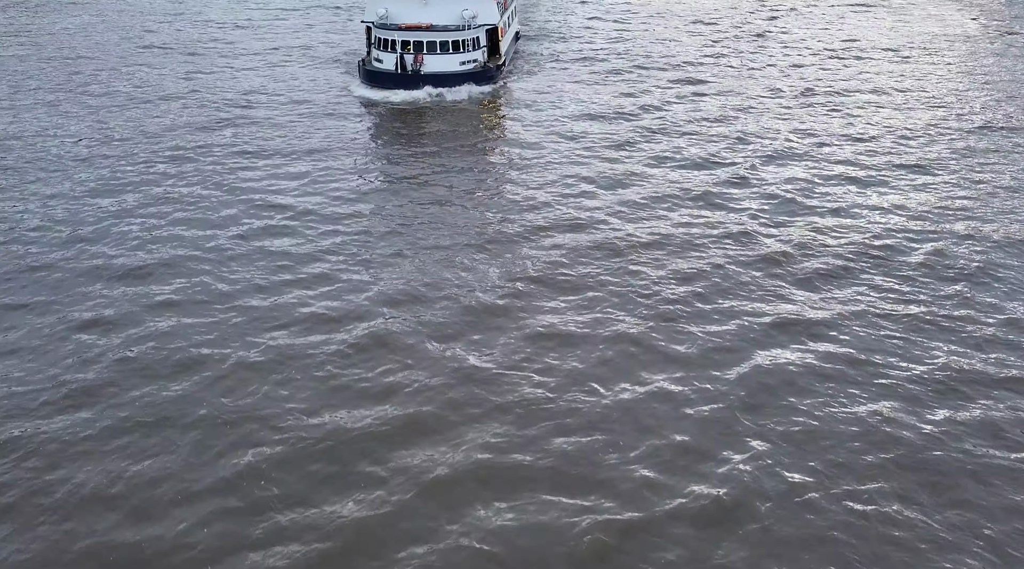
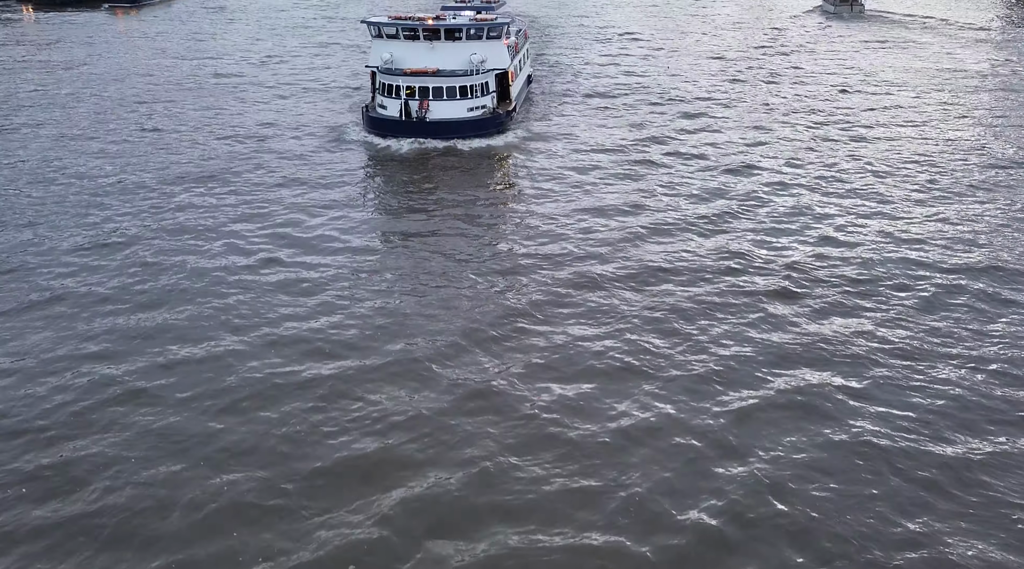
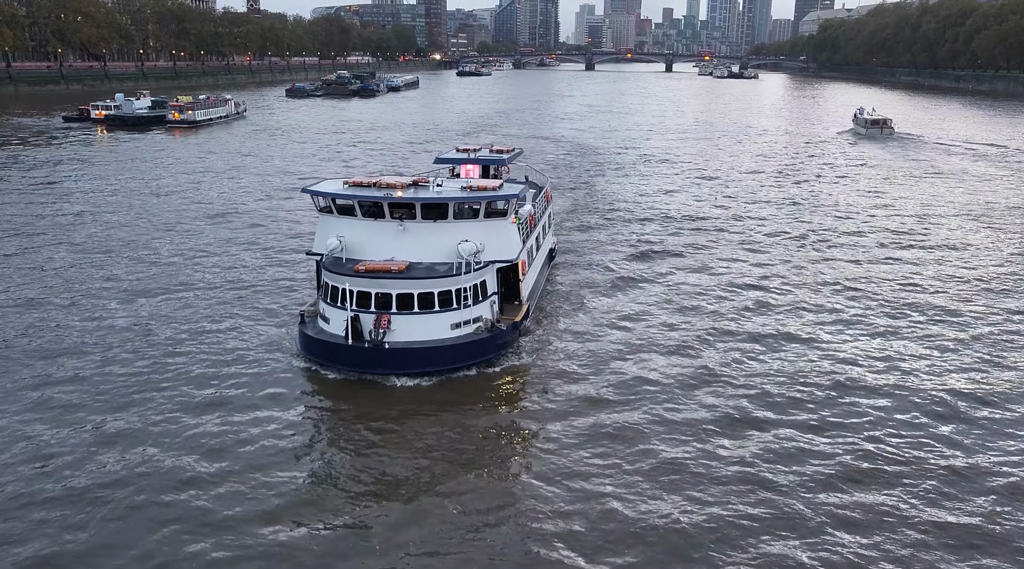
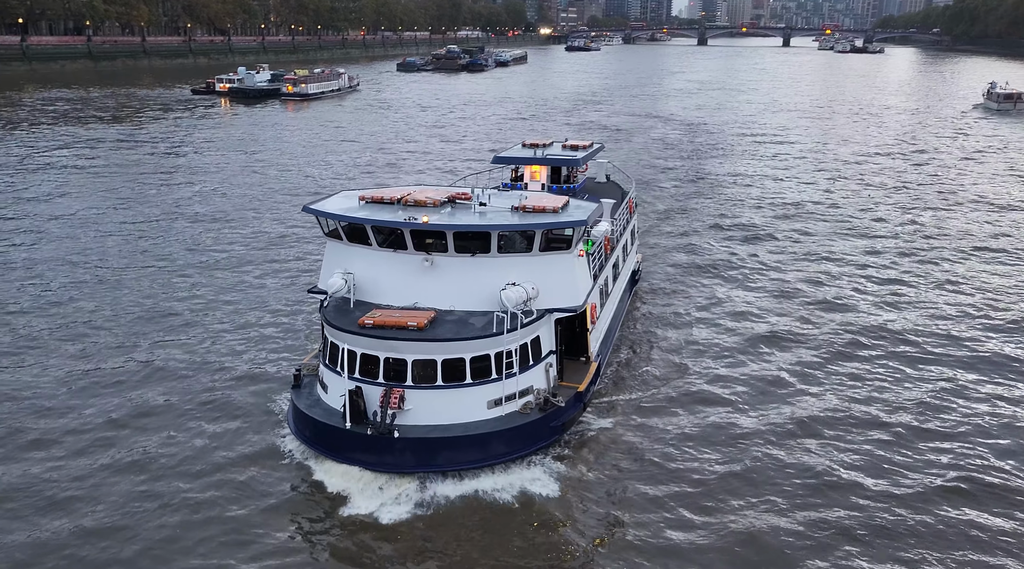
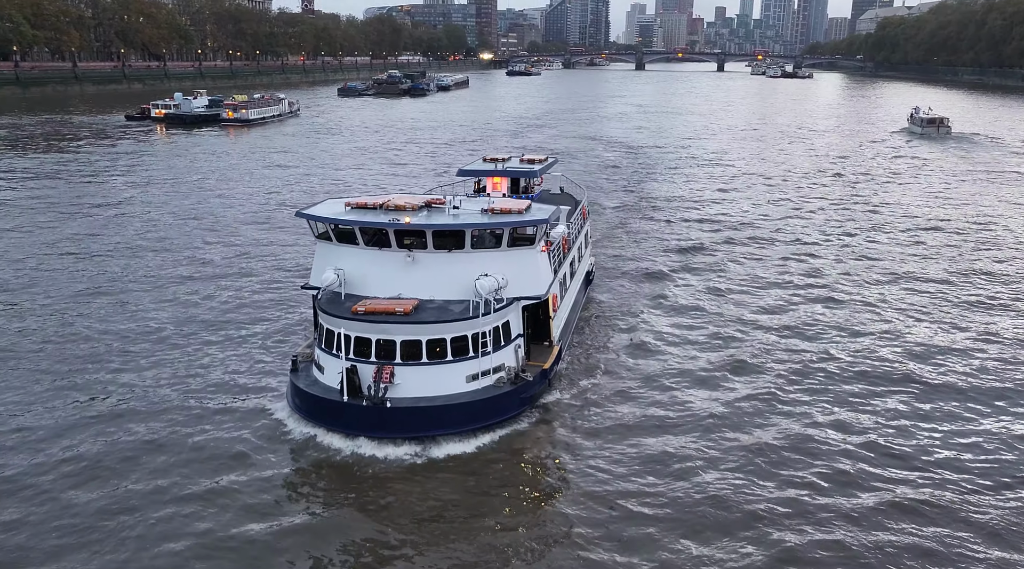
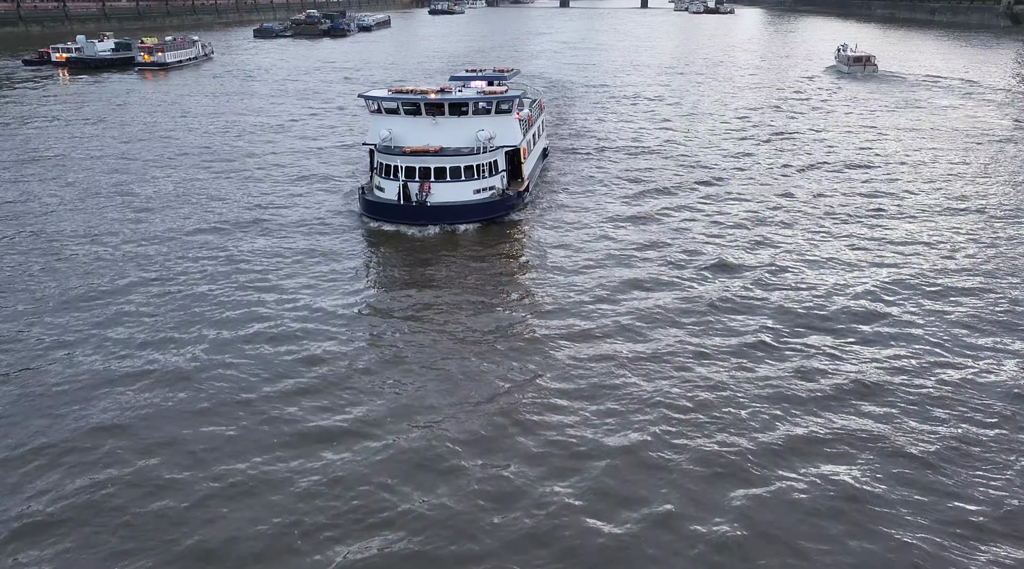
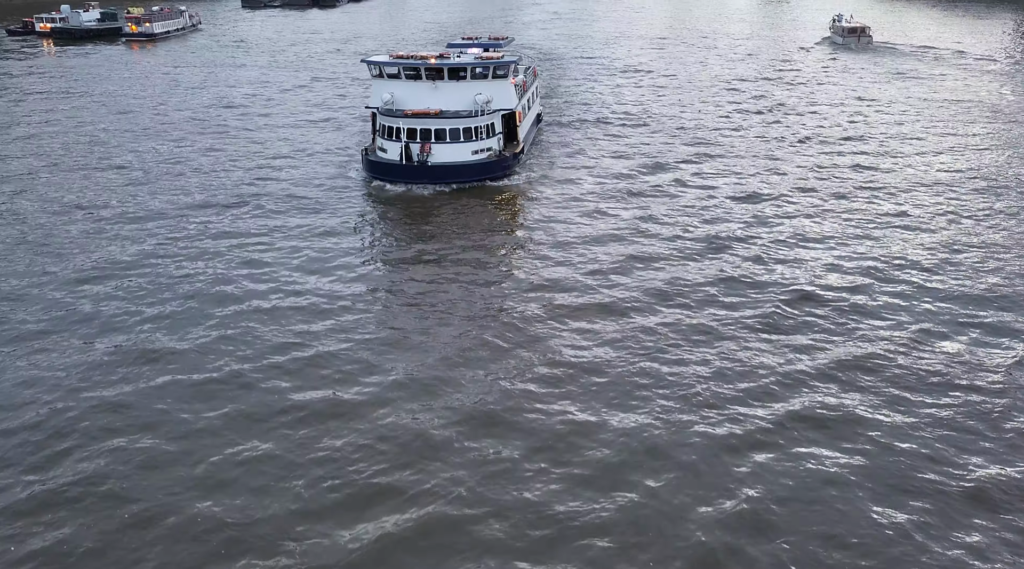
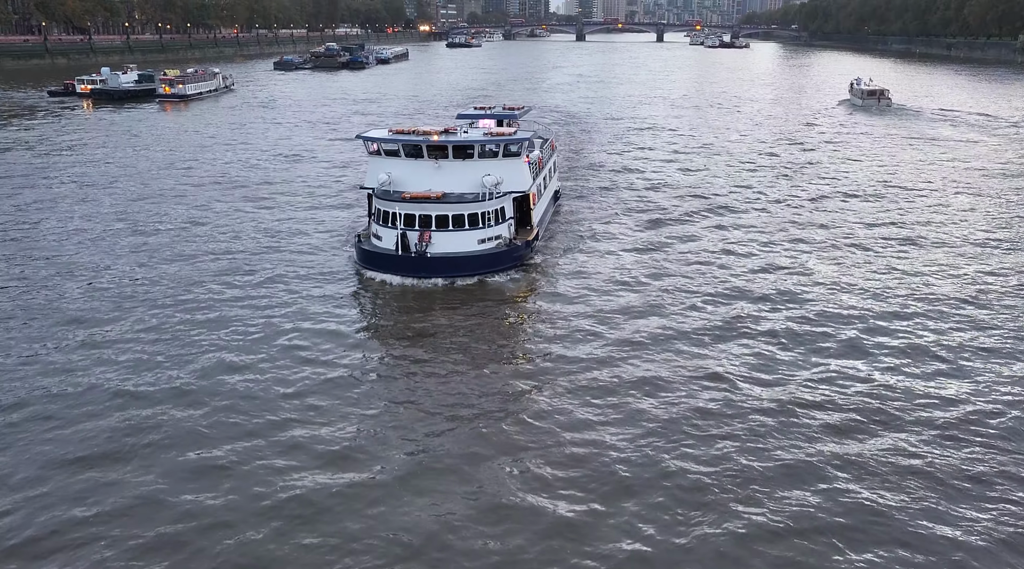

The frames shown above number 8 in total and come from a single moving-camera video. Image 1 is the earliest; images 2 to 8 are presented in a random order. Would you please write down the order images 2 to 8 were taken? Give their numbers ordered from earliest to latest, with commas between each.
2, 7, 6, 8, 3, 5, 4
